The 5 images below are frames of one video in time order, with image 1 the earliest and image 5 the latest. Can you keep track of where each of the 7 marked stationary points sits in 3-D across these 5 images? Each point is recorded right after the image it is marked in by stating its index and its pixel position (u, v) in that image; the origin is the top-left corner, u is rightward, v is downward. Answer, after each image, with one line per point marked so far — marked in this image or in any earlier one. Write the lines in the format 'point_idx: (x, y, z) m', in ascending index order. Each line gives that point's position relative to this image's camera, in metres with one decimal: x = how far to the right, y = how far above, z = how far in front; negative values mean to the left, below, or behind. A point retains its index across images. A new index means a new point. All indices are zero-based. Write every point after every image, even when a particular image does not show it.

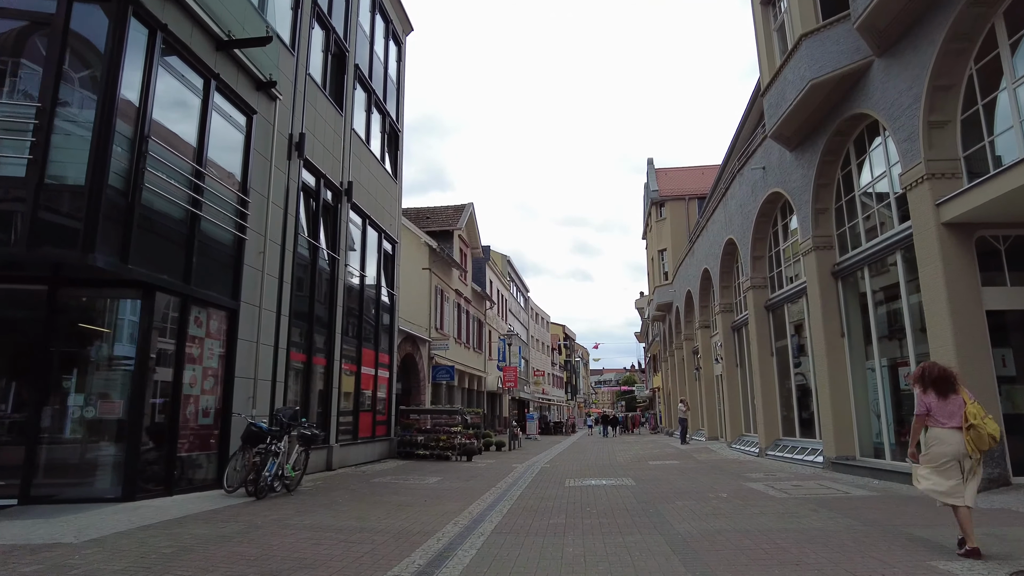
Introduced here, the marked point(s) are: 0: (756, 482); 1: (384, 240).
0: (+4.1, -3.3, +10.8) m
1: (-3.7, +1.4, +18.3) m
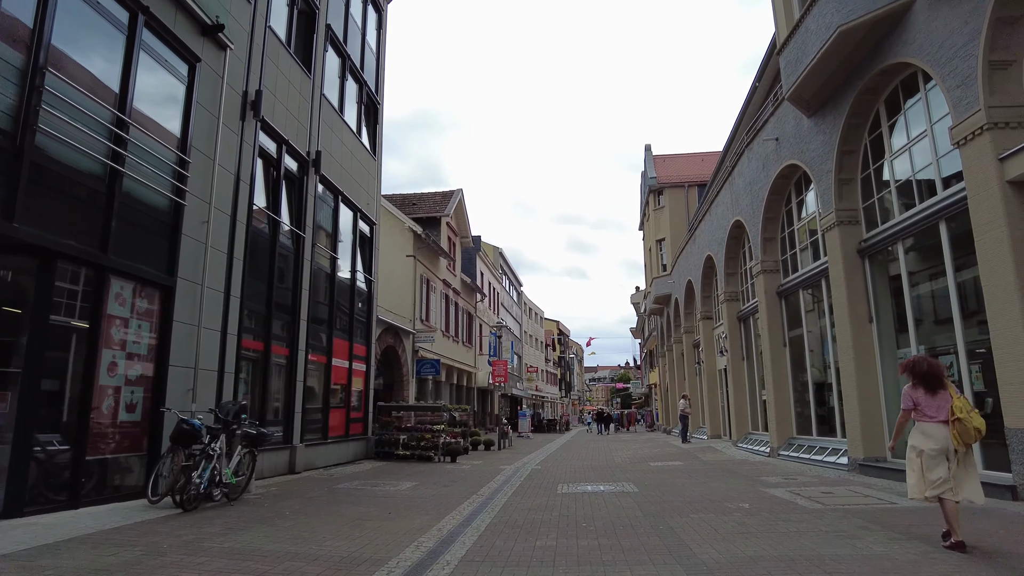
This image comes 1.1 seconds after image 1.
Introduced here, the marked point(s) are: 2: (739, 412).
0: (+3.9, -2.9, +9.4) m
1: (-4.0, +1.8, +16.8) m
2: (+6.7, -3.7, +18.9) m
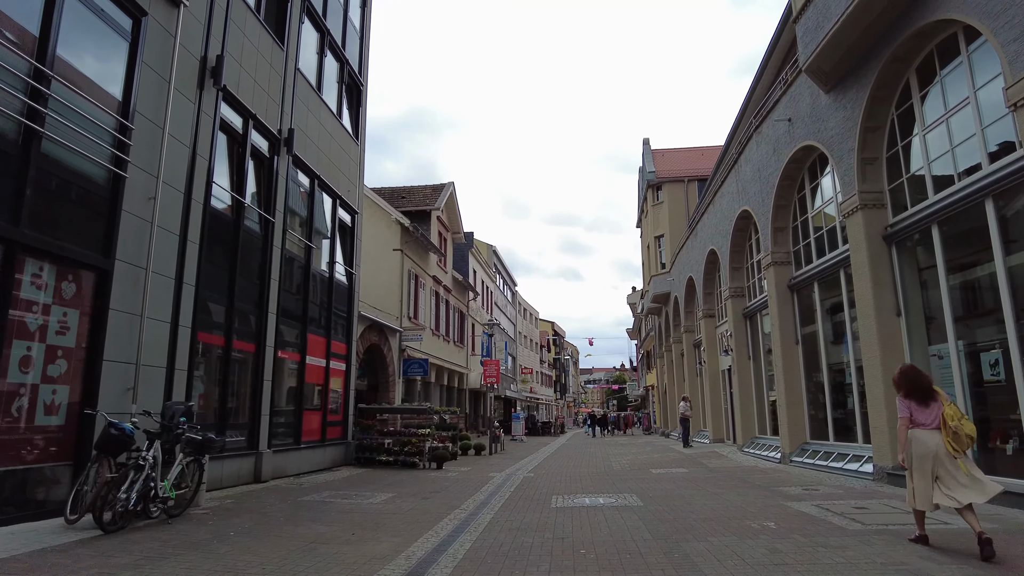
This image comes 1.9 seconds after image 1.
0: (+3.7, -2.8, +8.3) m
1: (-4.2, +2.0, +15.6) m
2: (+6.5, -3.5, +17.8) m
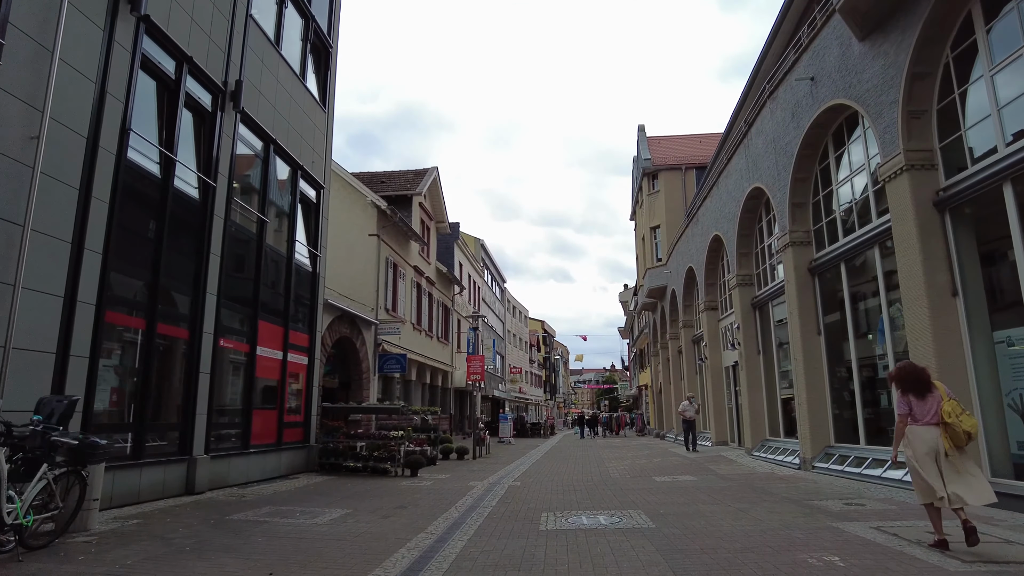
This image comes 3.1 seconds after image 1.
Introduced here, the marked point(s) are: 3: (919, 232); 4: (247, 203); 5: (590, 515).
0: (+3.5, -2.4, +6.6) m
1: (-4.5, +2.3, +13.9) m
2: (+6.1, -3.2, +16.2) m
3: (+5.6, +0.8, +8.8) m
4: (-4.8, +1.5, +11.7) m
5: (+0.9, -2.7, +7.7) m
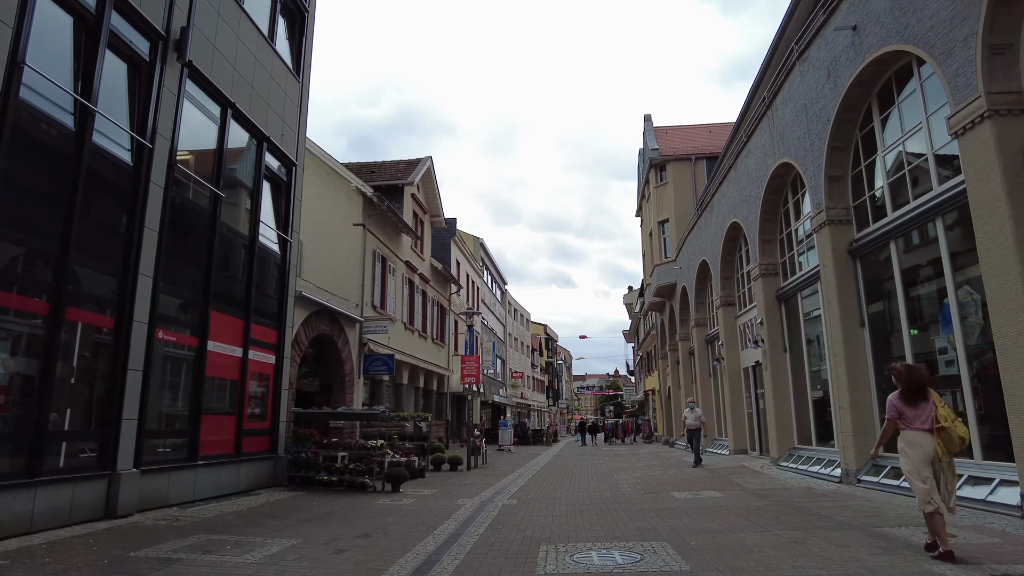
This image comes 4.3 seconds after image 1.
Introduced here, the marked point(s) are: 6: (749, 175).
0: (+3.4, -2.1, +4.9) m
1: (-4.6, +2.5, +12.2) m
2: (+6.0, -3.0, +14.4) m
3: (+5.5, +1.0, +7.1) m
4: (-4.8, +1.7, +10.0) m
5: (+0.8, -2.4, +5.9) m
6: (+5.8, +2.7, +15.8) m
